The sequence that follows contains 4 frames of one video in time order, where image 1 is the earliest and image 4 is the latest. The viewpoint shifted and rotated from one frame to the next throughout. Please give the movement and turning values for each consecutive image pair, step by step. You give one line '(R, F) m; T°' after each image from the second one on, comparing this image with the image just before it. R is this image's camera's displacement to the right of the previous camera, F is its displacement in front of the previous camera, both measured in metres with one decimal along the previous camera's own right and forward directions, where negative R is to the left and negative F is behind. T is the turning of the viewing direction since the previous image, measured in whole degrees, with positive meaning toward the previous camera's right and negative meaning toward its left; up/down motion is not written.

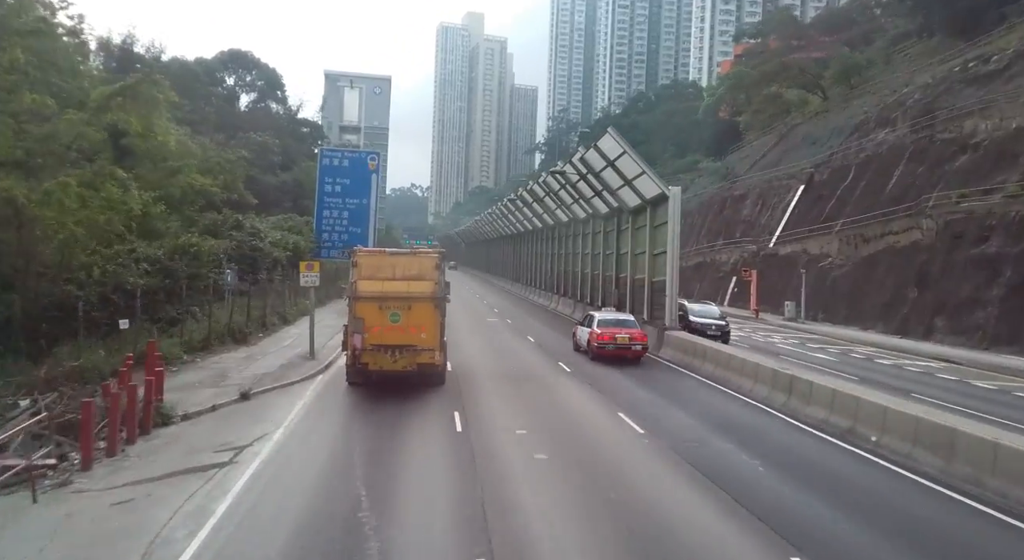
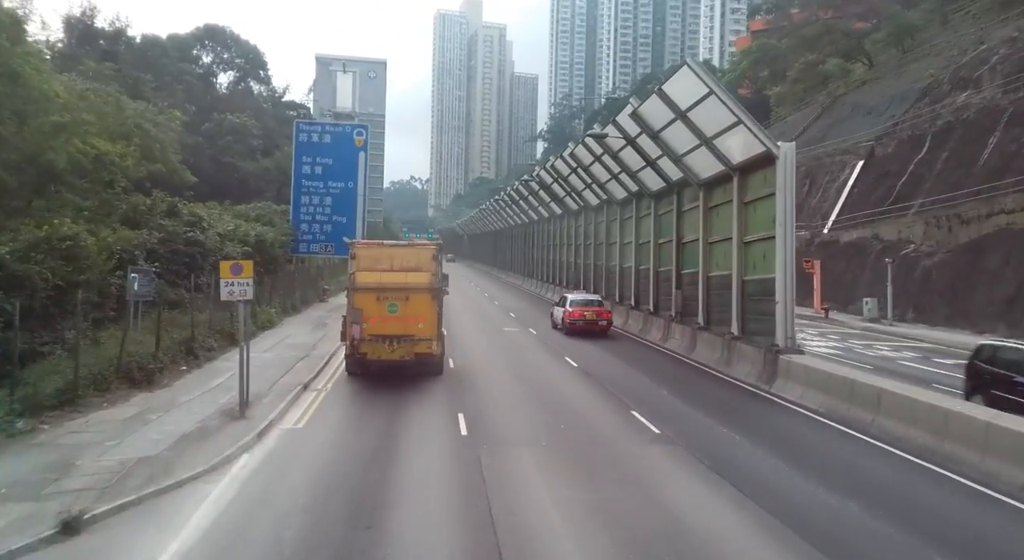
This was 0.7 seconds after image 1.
(-0.5, +3.8) m; 0°
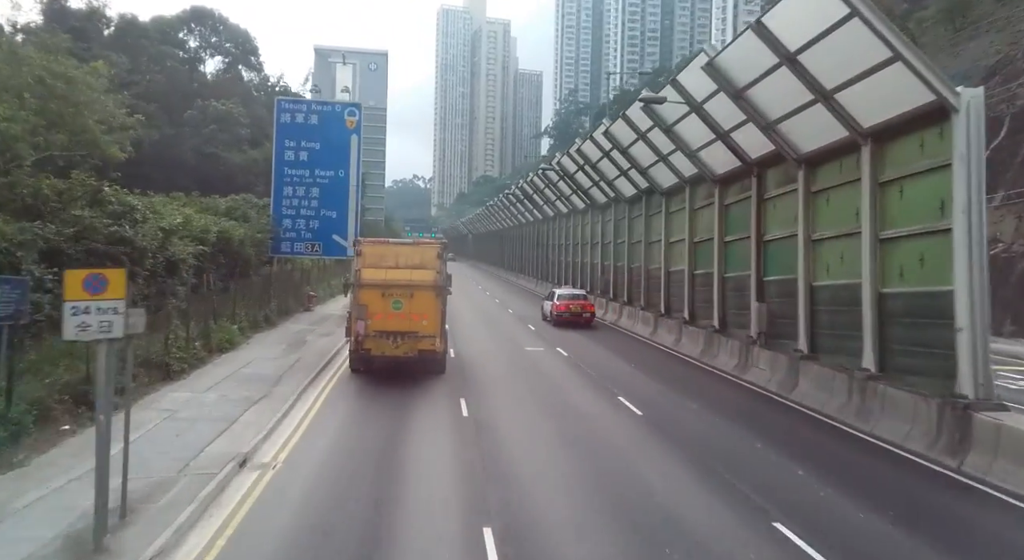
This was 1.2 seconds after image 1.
(-0.4, +2.7) m; 0°
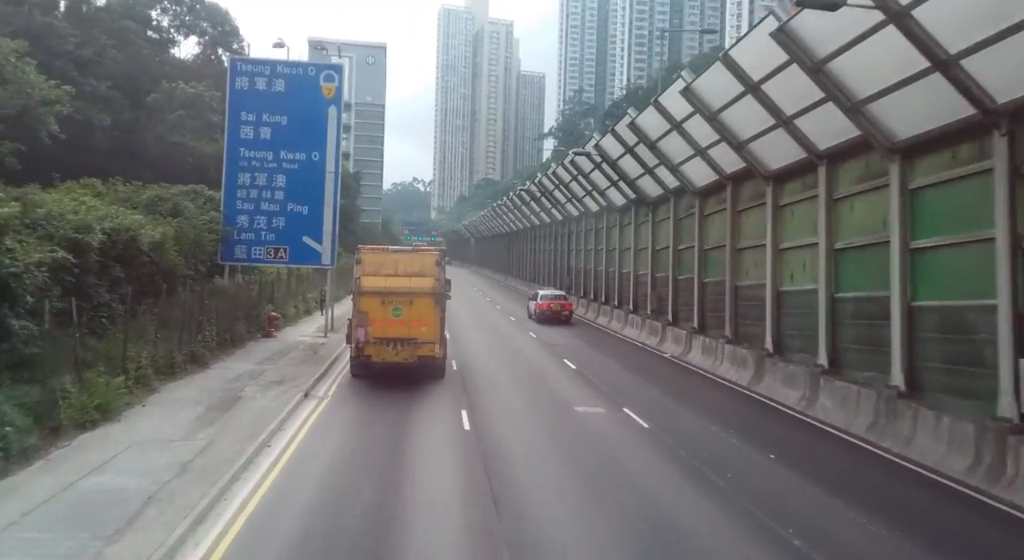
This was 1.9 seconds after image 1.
(-0.5, +3.9) m; 0°
